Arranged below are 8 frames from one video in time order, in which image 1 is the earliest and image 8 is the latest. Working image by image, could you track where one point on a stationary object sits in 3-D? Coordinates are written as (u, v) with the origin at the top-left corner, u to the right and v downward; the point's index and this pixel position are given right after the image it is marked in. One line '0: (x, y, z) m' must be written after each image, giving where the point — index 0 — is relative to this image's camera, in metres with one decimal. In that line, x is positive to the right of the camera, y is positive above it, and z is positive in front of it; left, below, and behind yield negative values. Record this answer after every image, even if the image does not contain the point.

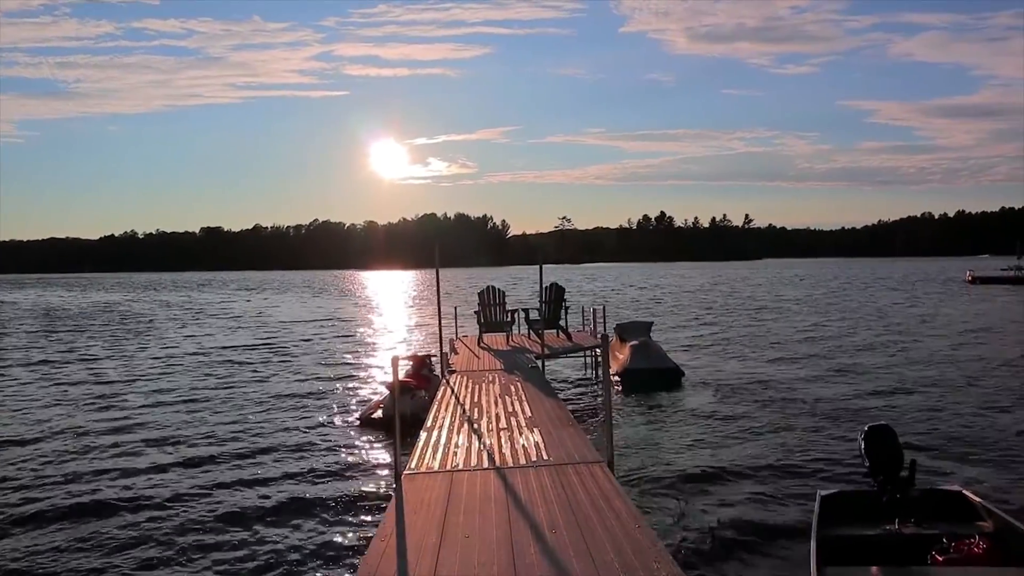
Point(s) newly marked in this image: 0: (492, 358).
0: (-0.4, -1.5, +18.6) m
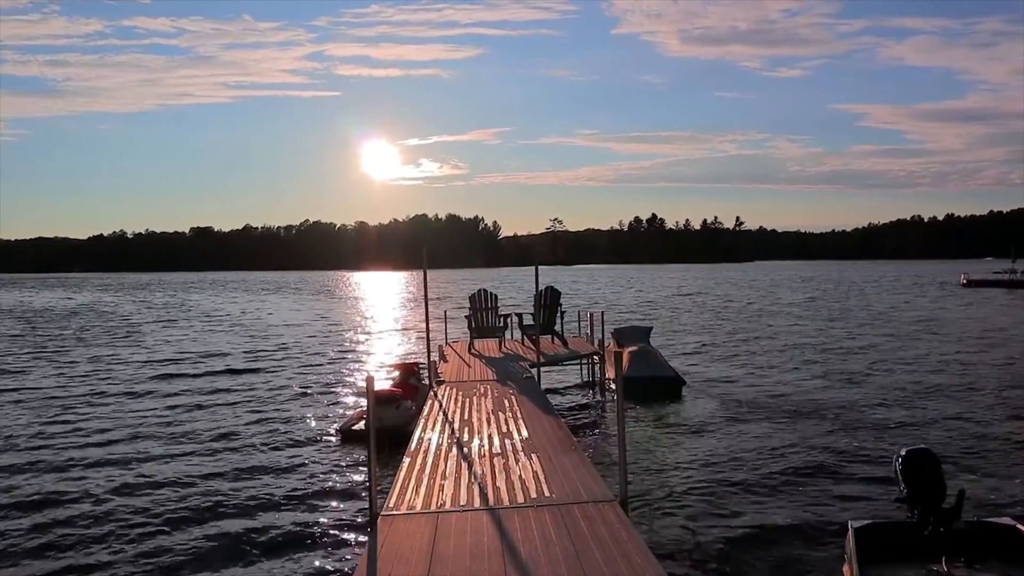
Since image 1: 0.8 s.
0: (-0.6, -1.5, +17.4) m
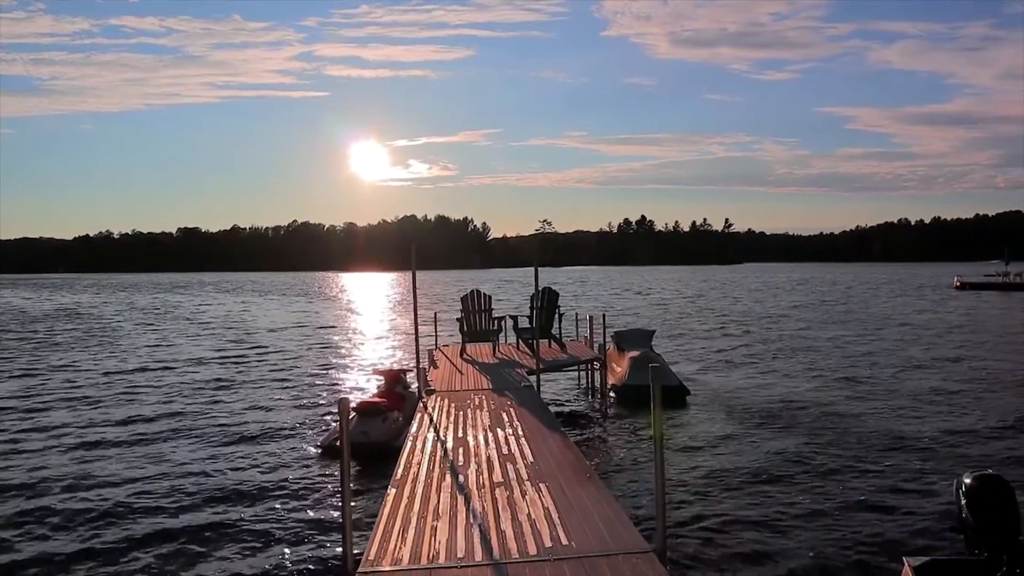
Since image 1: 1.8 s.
0: (-0.6, -1.5, +16.1) m
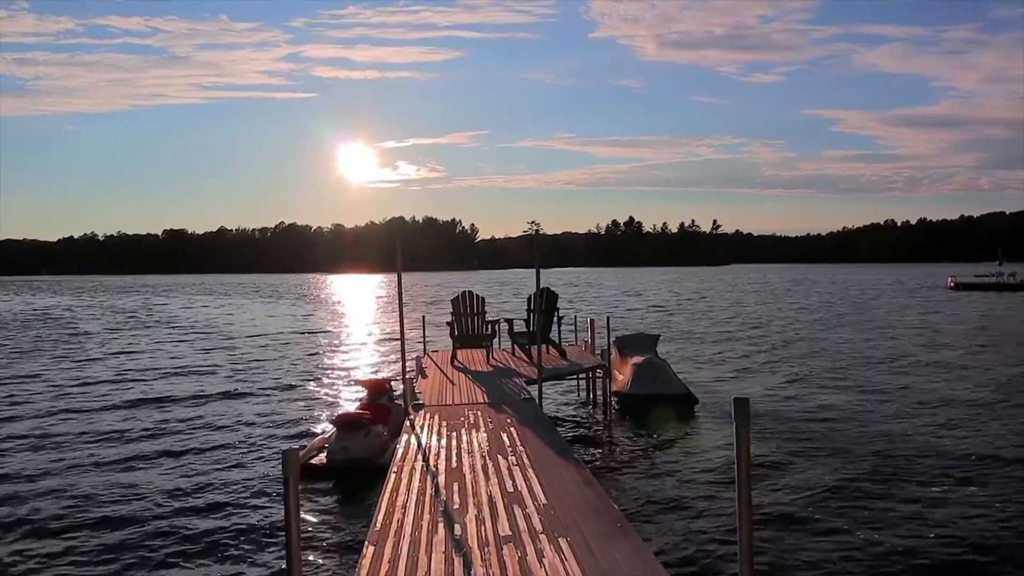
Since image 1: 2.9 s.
0: (-0.7, -1.6, +14.5) m
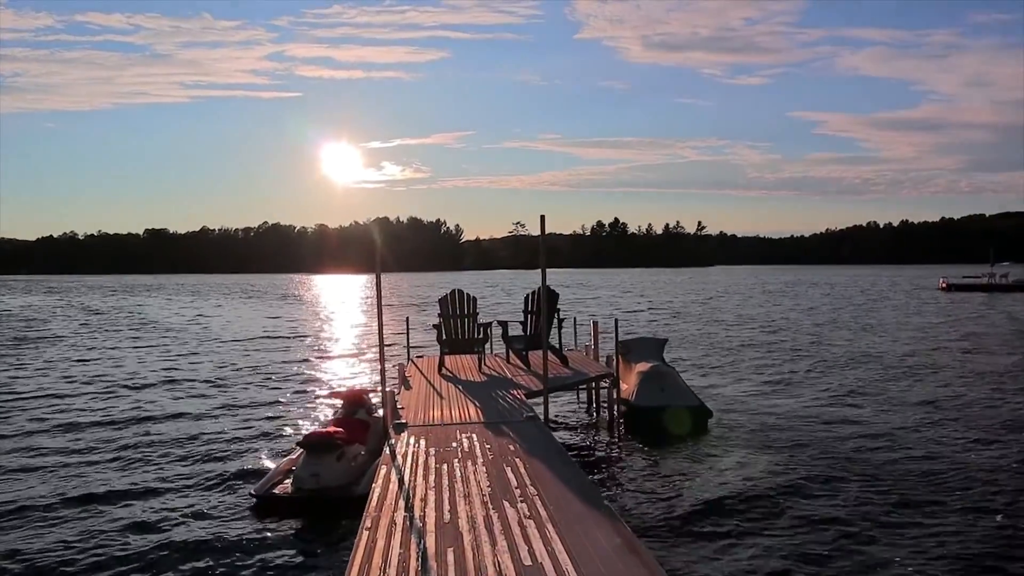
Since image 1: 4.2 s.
0: (-0.7, -1.5, +12.5) m
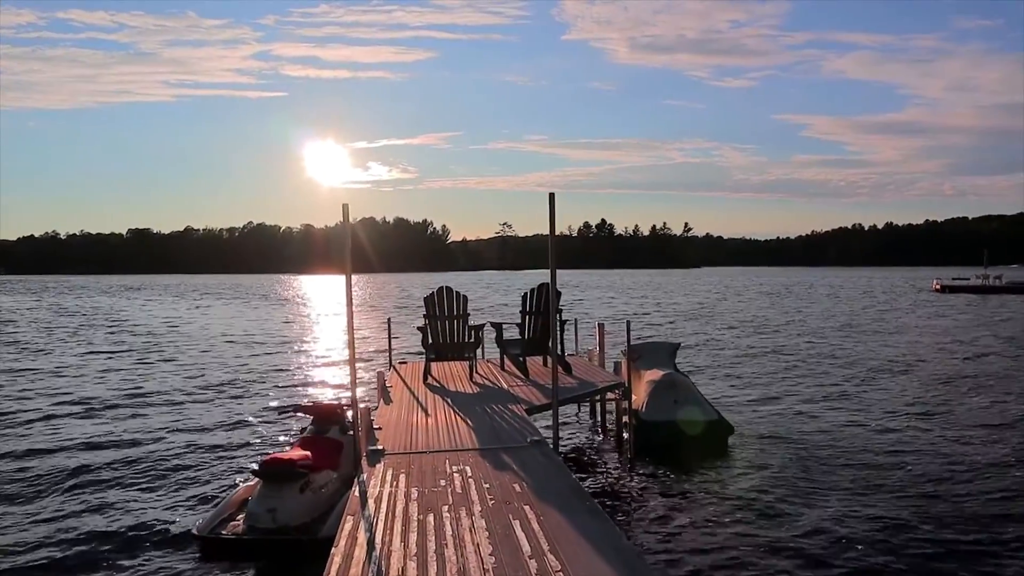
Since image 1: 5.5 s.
0: (-0.7, -1.5, +10.5) m
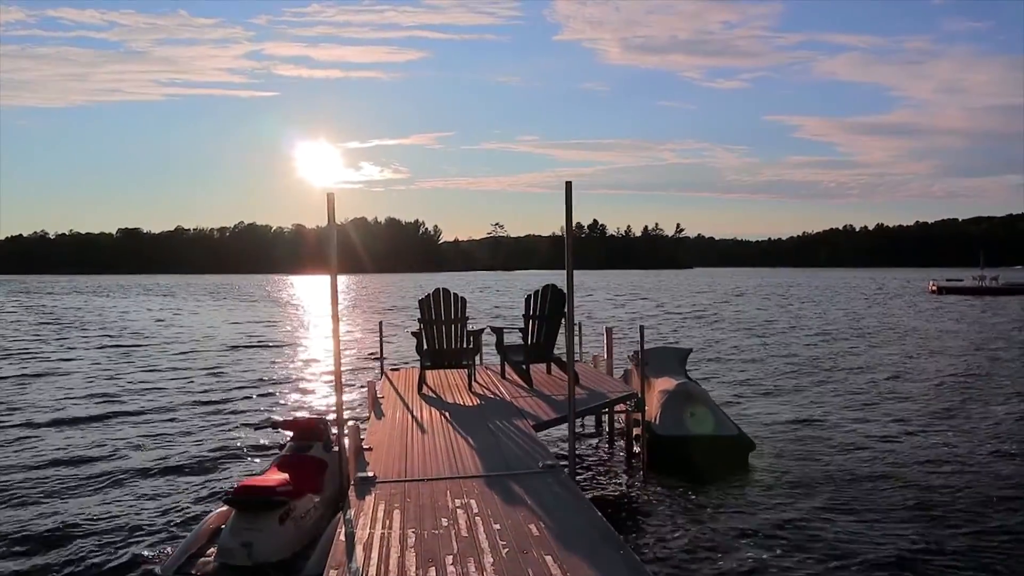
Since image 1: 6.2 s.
0: (-0.7, -1.5, +9.4) m
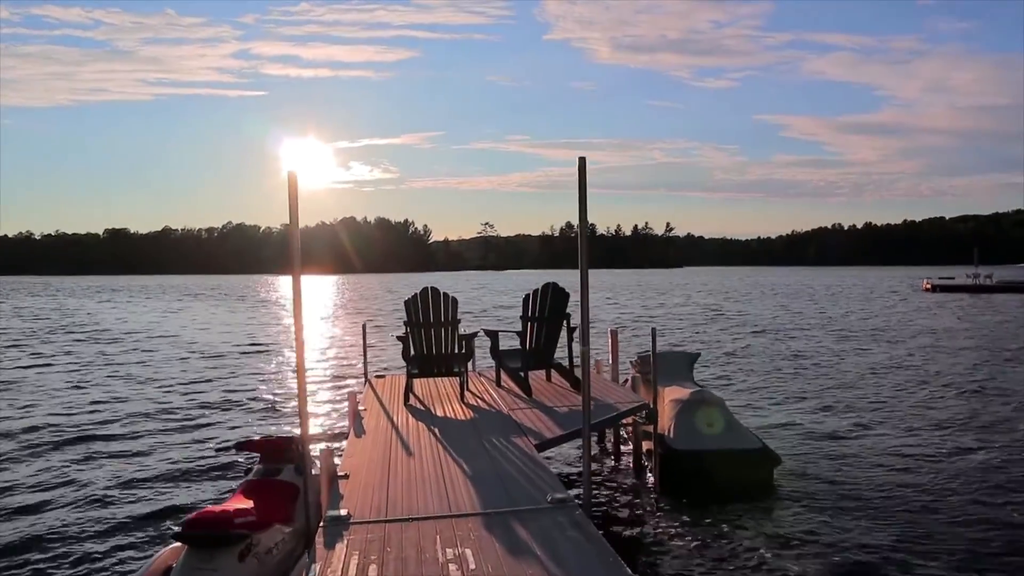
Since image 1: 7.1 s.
0: (-0.7, -1.5, +8.2) m
